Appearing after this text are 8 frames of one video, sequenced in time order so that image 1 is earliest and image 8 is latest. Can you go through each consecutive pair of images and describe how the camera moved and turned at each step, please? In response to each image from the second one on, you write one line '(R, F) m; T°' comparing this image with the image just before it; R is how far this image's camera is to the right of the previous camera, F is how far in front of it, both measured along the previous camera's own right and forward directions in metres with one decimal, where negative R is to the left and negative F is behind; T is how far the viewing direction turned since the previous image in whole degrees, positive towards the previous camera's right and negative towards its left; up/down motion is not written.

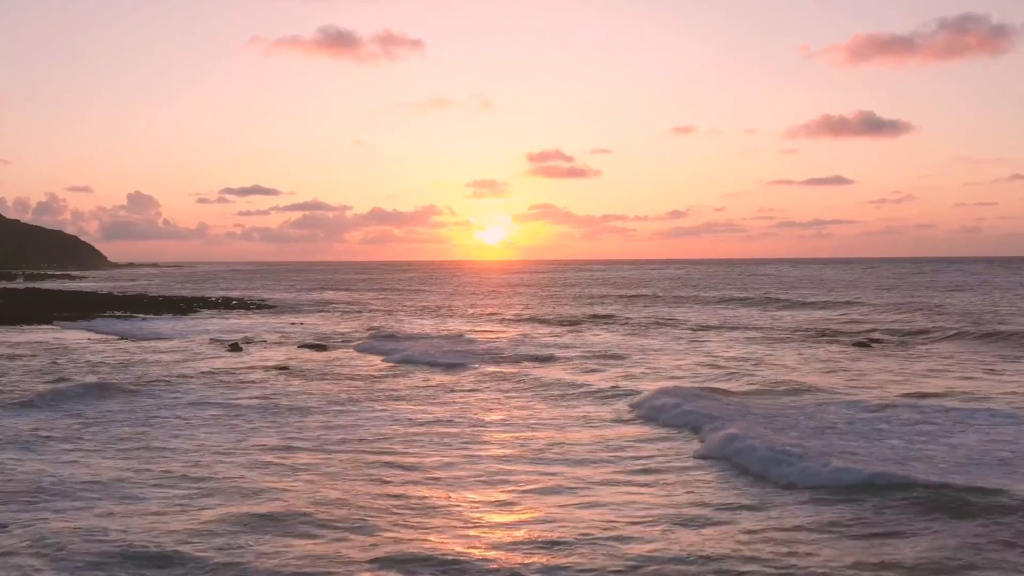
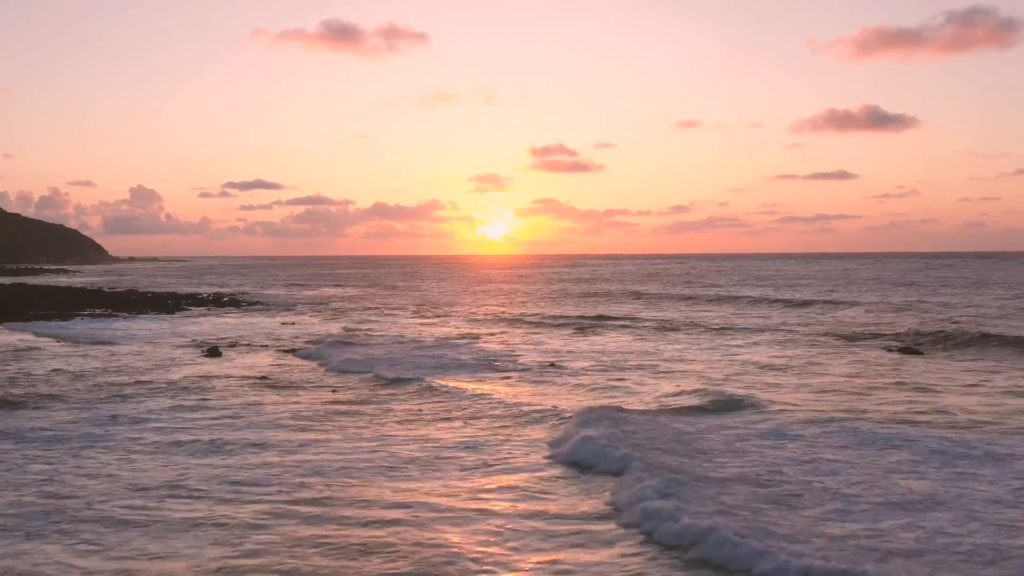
(-0.1, +2.8) m; 0°
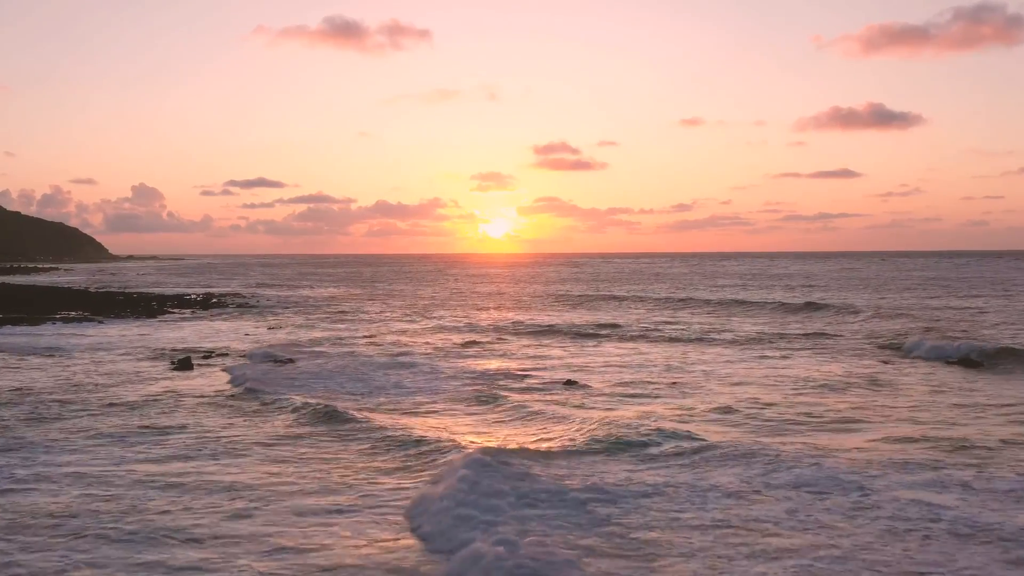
(-0.2, +3.2) m; 0°
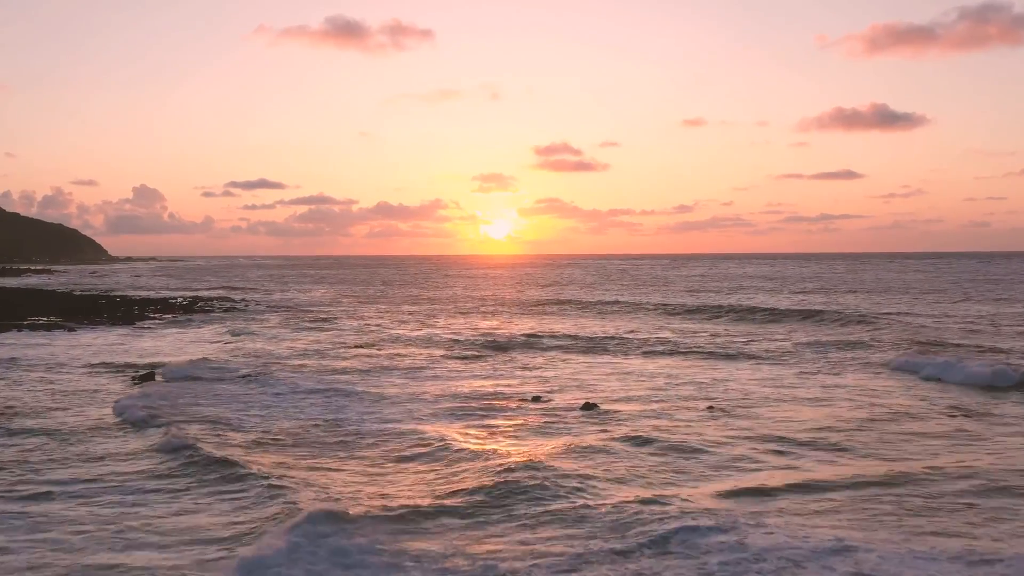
(-0.2, +3.2) m; 0°
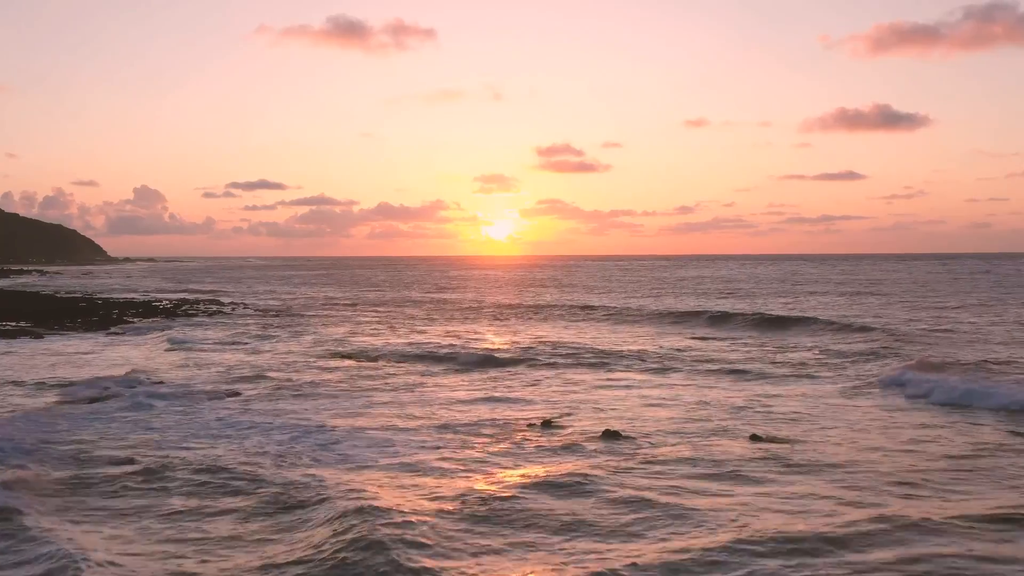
(-0.1, +2.9) m; 0°
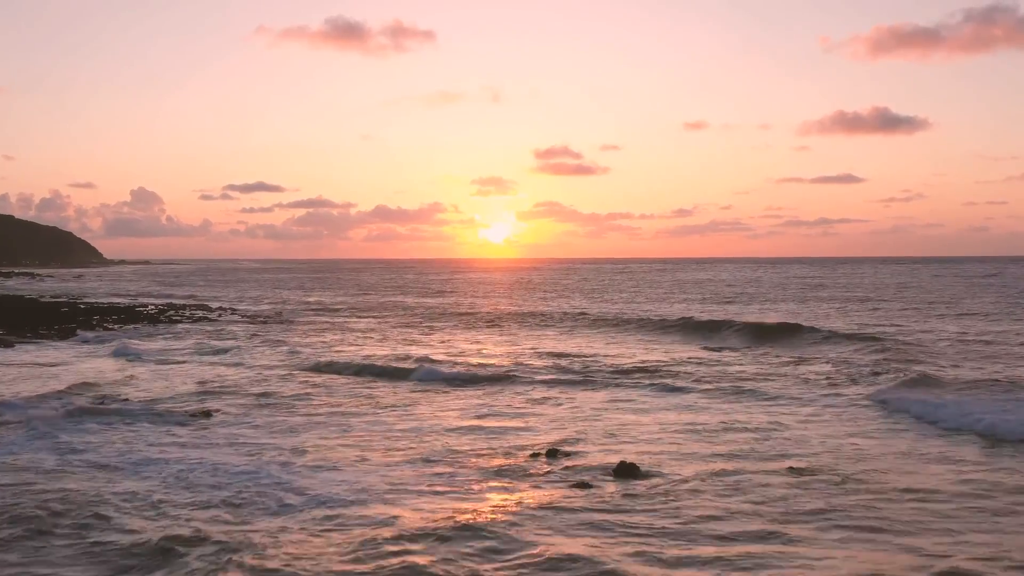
(-0.1, +2.1) m; 0°
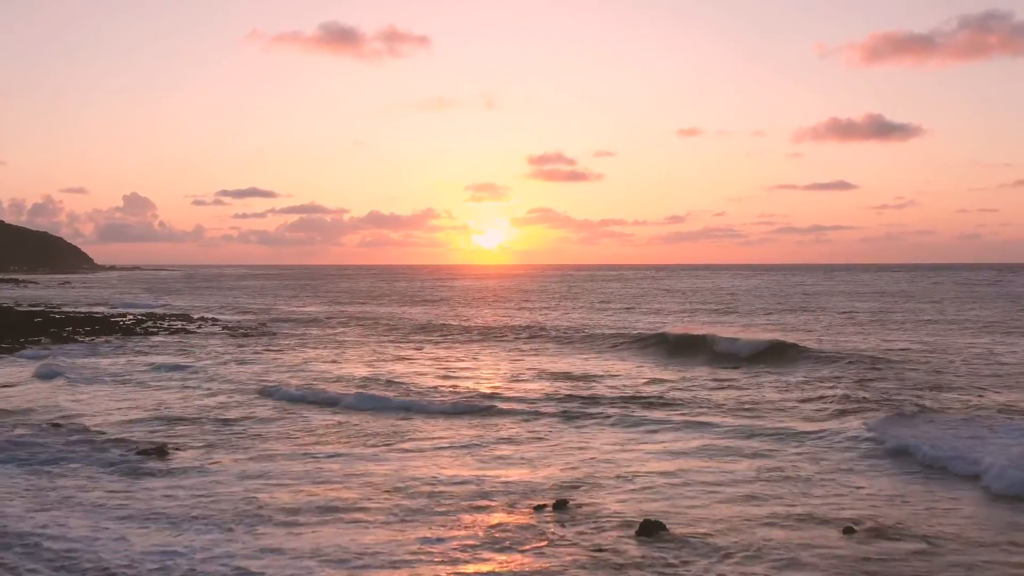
(-0.1, +2.4) m; 0°
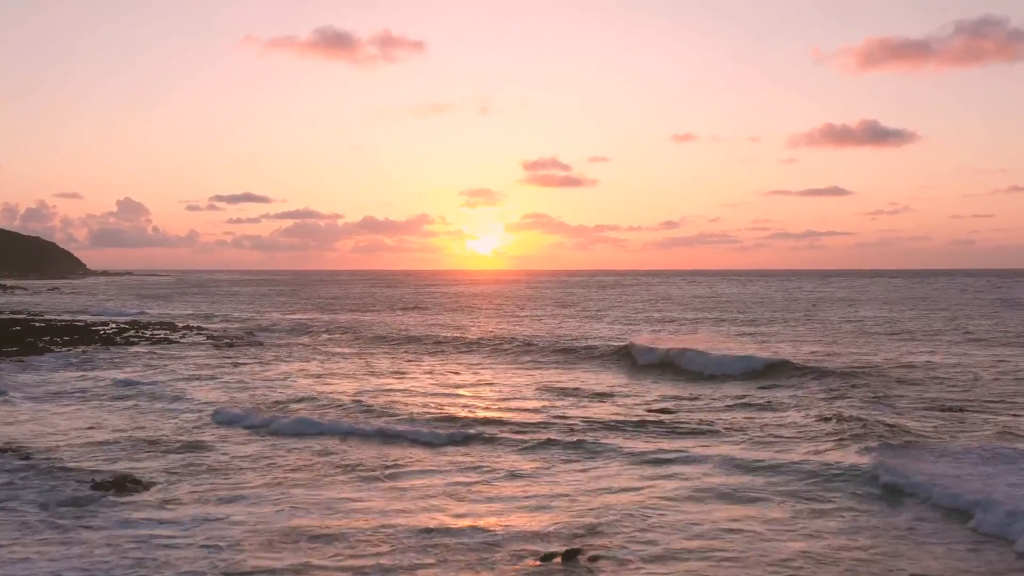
(-0.1, +1.8) m; 0°
